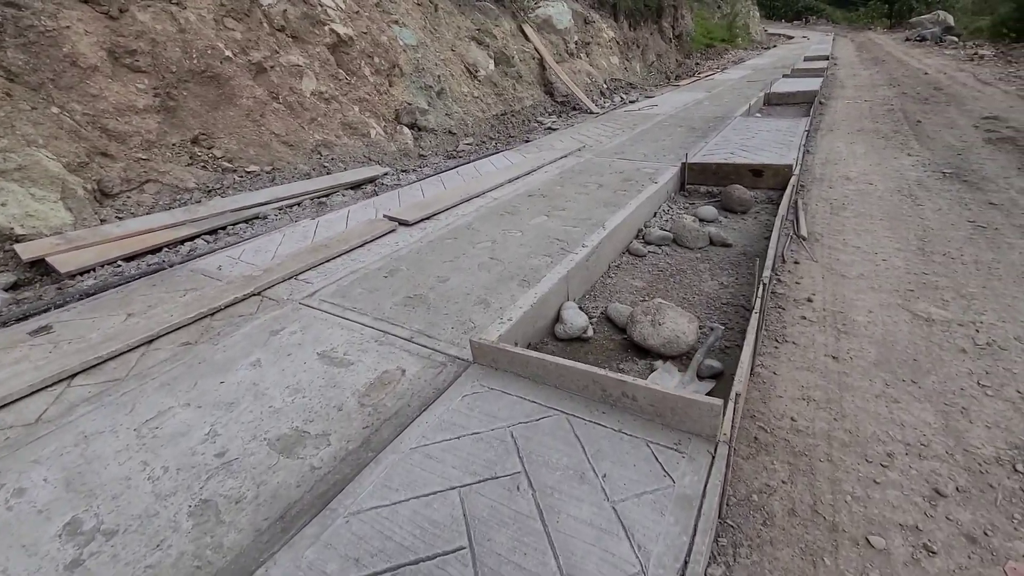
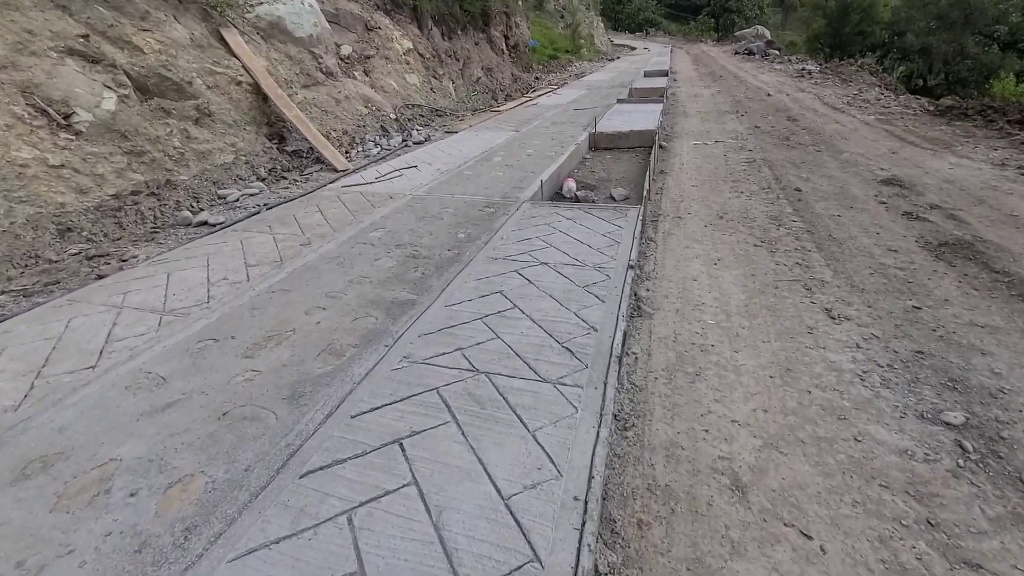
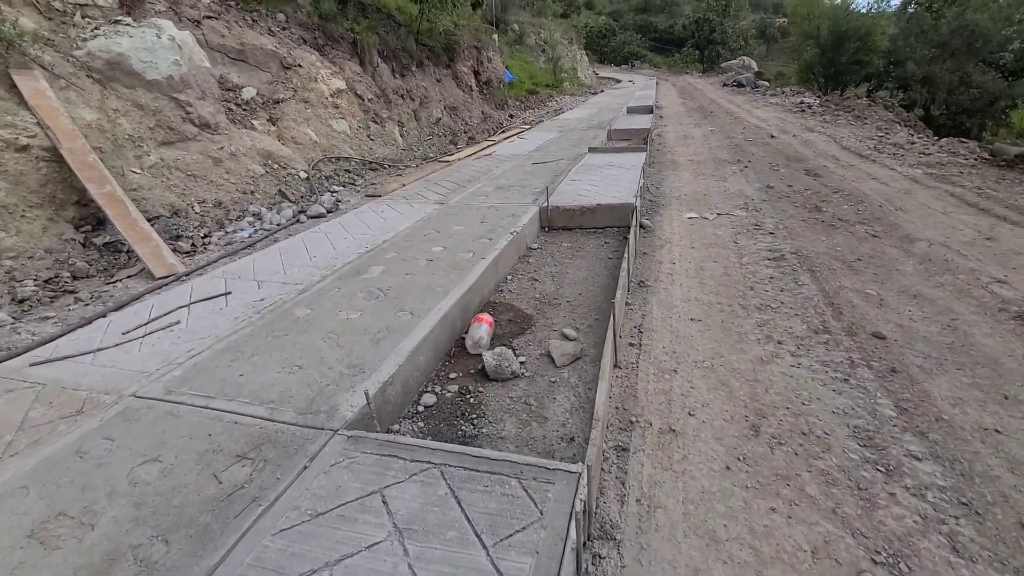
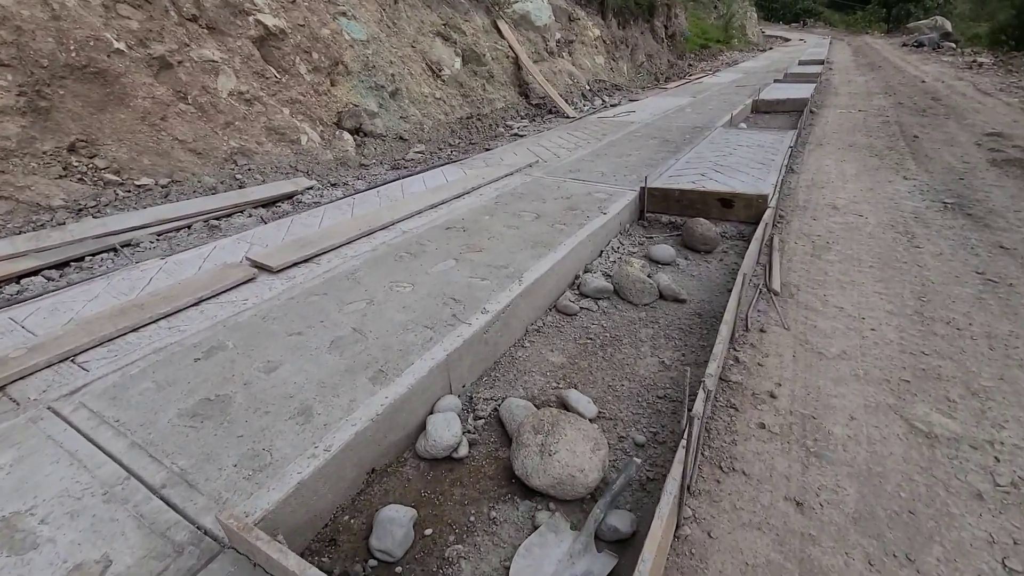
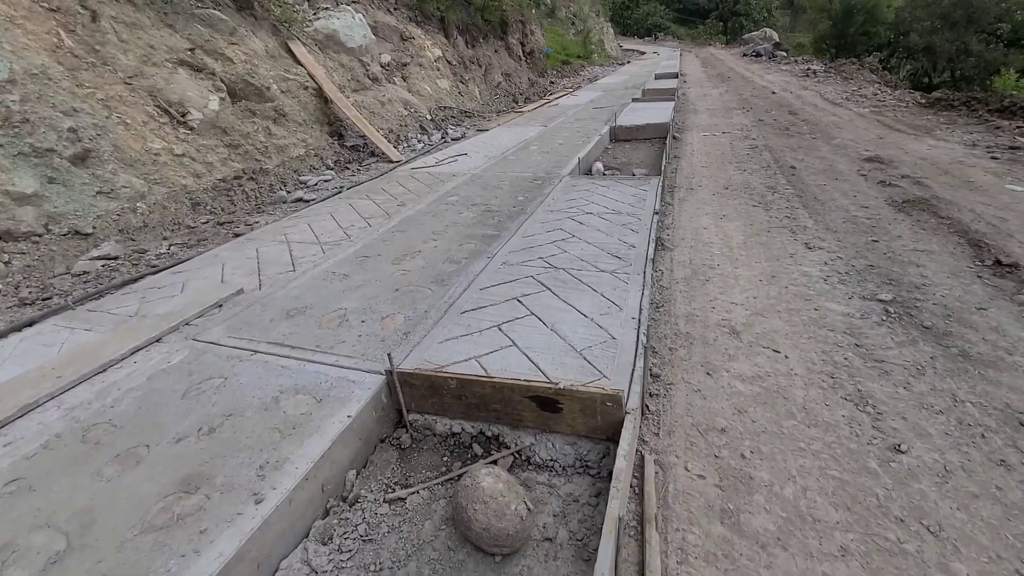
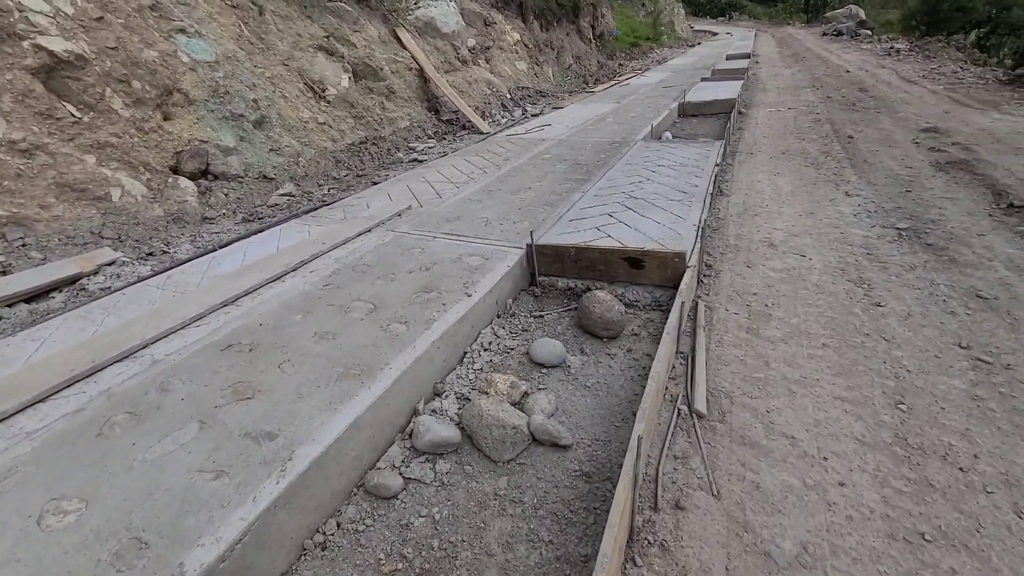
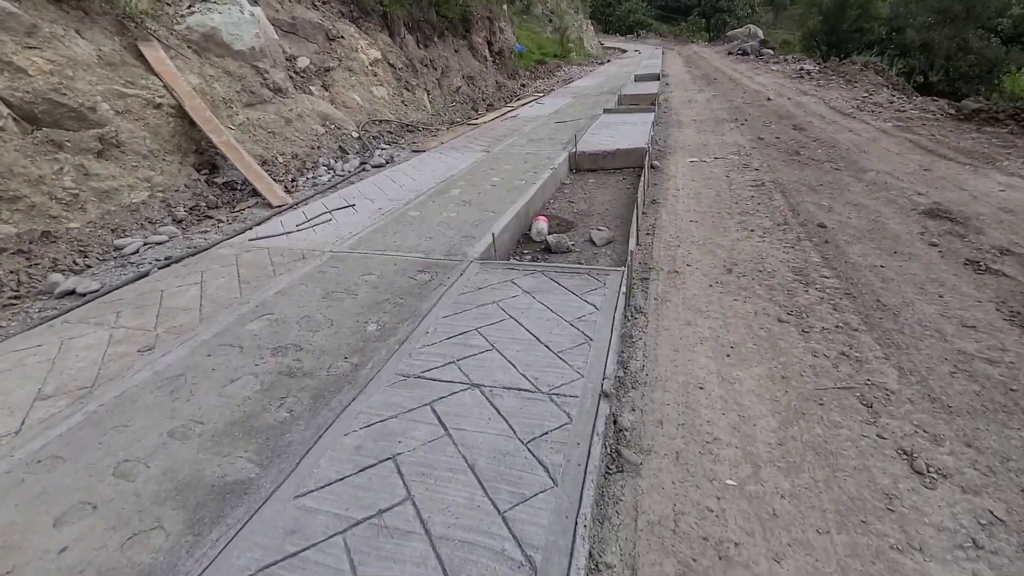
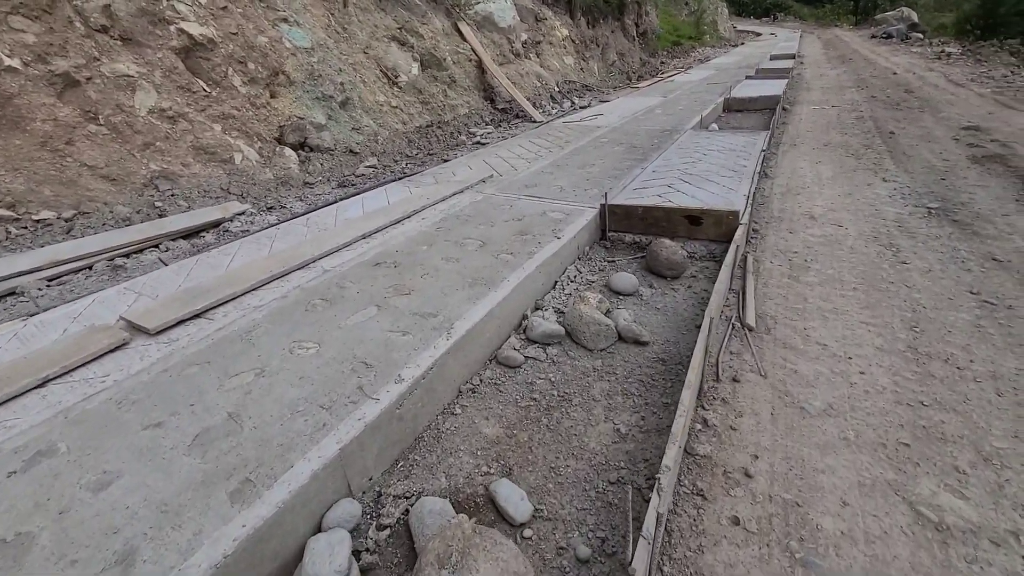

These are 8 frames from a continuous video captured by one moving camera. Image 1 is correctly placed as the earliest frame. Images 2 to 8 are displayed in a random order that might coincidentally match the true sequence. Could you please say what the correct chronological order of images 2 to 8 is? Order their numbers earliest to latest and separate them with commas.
4, 8, 6, 5, 2, 7, 3
